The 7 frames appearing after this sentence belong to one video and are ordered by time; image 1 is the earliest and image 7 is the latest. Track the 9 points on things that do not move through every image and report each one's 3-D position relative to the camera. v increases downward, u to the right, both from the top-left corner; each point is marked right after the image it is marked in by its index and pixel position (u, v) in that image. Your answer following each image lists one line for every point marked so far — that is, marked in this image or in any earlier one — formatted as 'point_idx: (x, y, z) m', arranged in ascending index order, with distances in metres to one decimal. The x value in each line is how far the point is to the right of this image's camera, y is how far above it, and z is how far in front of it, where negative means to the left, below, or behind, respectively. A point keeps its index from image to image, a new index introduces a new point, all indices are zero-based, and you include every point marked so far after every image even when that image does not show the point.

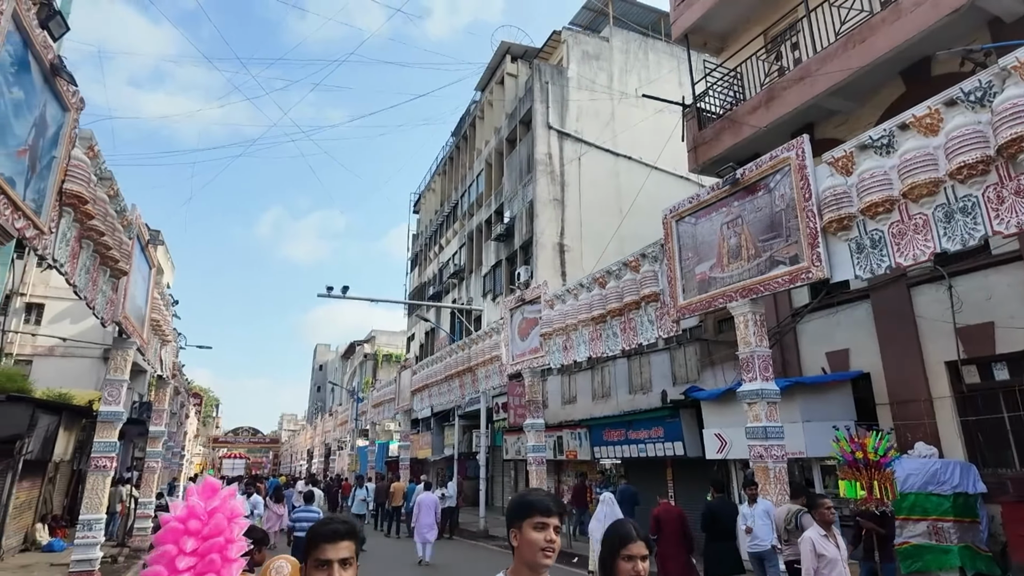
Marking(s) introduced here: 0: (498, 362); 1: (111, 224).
0: (-0.4, -2.1, +16.4) m
1: (-5.6, +0.9, +8.4) m
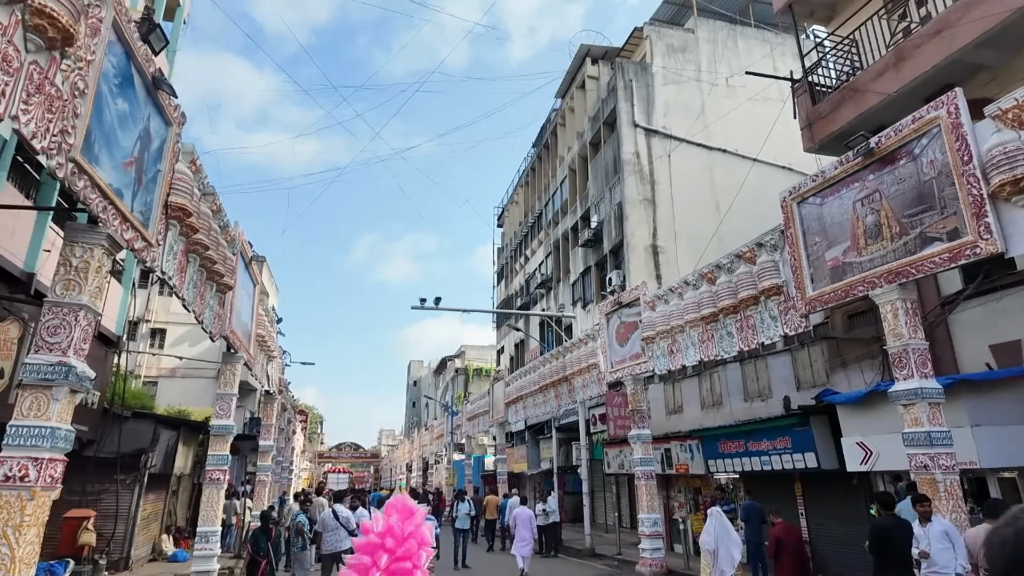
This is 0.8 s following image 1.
0: (+2.2, -2.2, +15.6) m
1: (-4.2, +0.7, +8.5) m
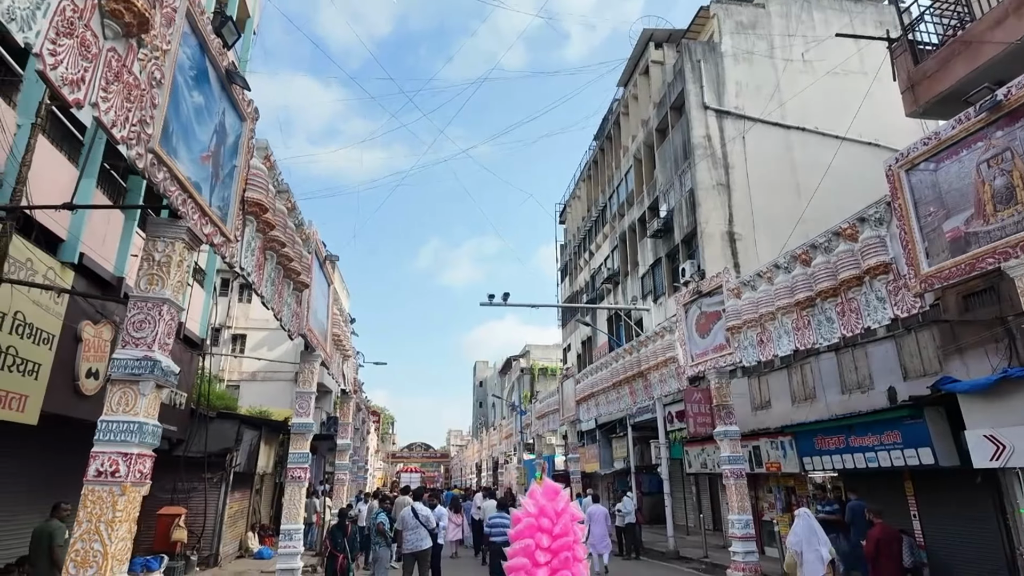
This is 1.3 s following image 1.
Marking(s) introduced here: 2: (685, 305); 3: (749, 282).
0: (+4.1, -1.9, +14.9) m
1: (-3.1, +0.7, +8.5) m
2: (+4.0, -0.4, +13.9) m
3: (+4.6, +0.1, +11.4) m
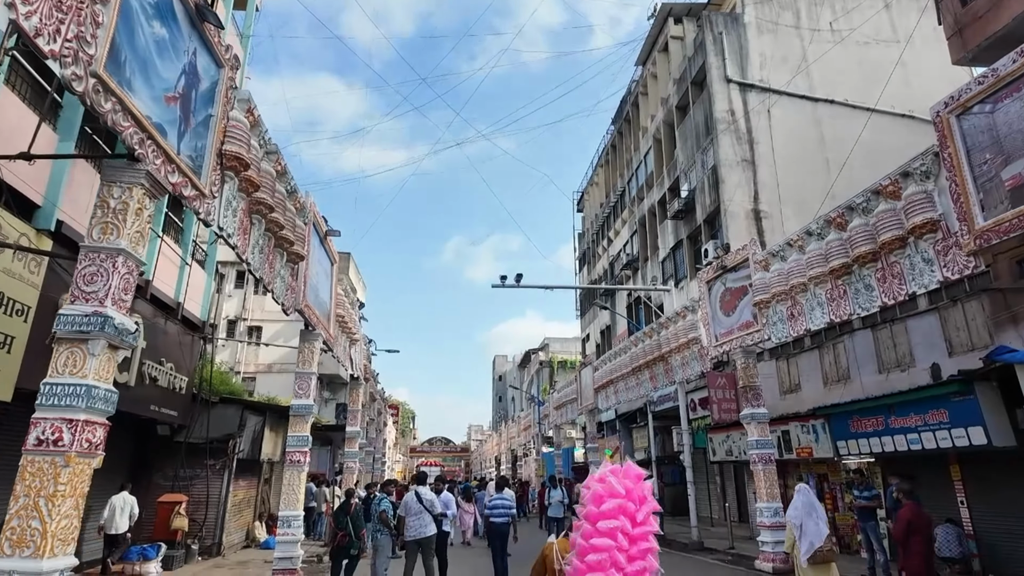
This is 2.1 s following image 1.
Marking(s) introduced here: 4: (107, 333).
0: (+4.4, -1.4, +14.1) m
1: (-3.1, +1.2, +7.9) m
2: (+4.3, +0.1, +13.1) m
3: (+4.7, +0.6, +10.6) m
4: (-3.0, -0.3, +4.4) m
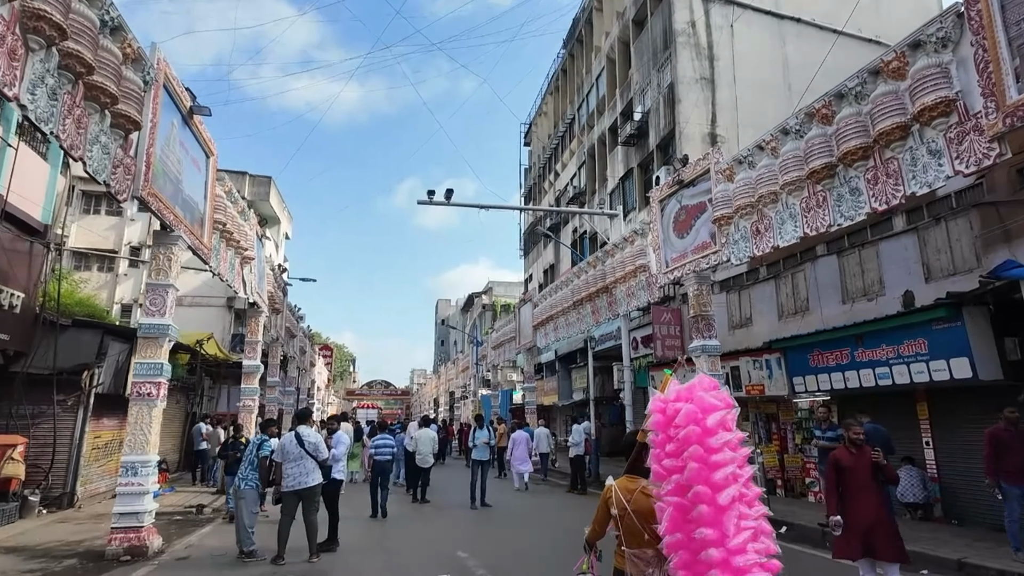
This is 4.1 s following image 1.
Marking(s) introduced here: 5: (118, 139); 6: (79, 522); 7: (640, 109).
0: (+2.8, +0.3, +12.6) m
1: (-4.0, +2.4, +5.6) m
2: (+2.9, +1.7, +11.5) m
3: (+3.5, +2.0, +9.0) m
4: (-3.6, +0.6, +2.2) m
5: (-4.3, +1.7, +6.5) m
6: (-6.7, -3.6, +9.1) m
7: (+4.2, +5.9, +19.6) m
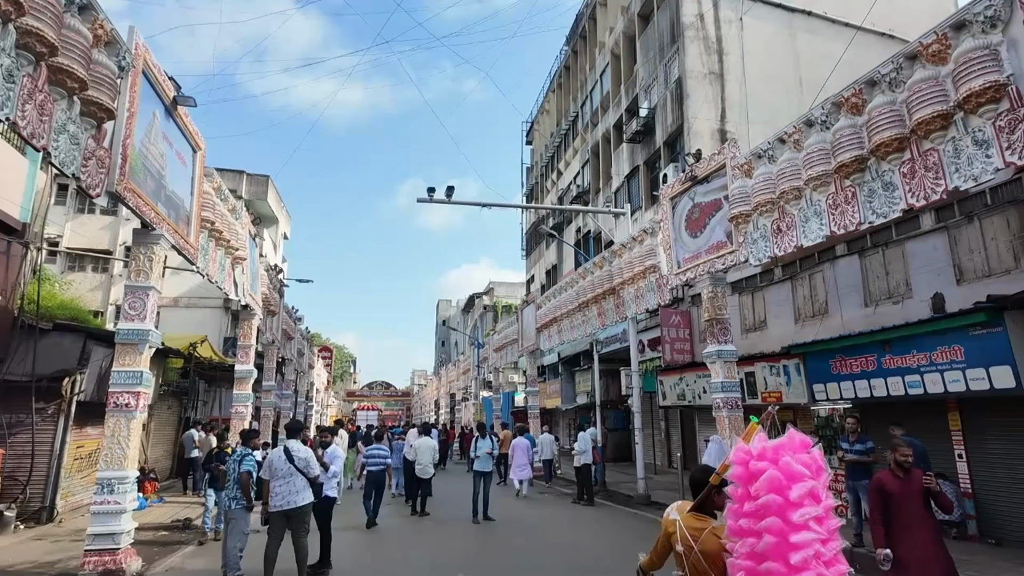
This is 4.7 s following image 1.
0: (+2.9, +0.2, +12.1) m
1: (-3.9, +2.4, +5.1) m
2: (+3.0, +1.7, +11.0) m
3: (+3.6, +1.9, +8.5) m
4: (-3.6, +0.6, +1.7) m
5: (-4.3, +1.6, +6.0) m
6: (-6.6, -3.6, +8.6) m
7: (+4.3, +5.9, +19.1) m
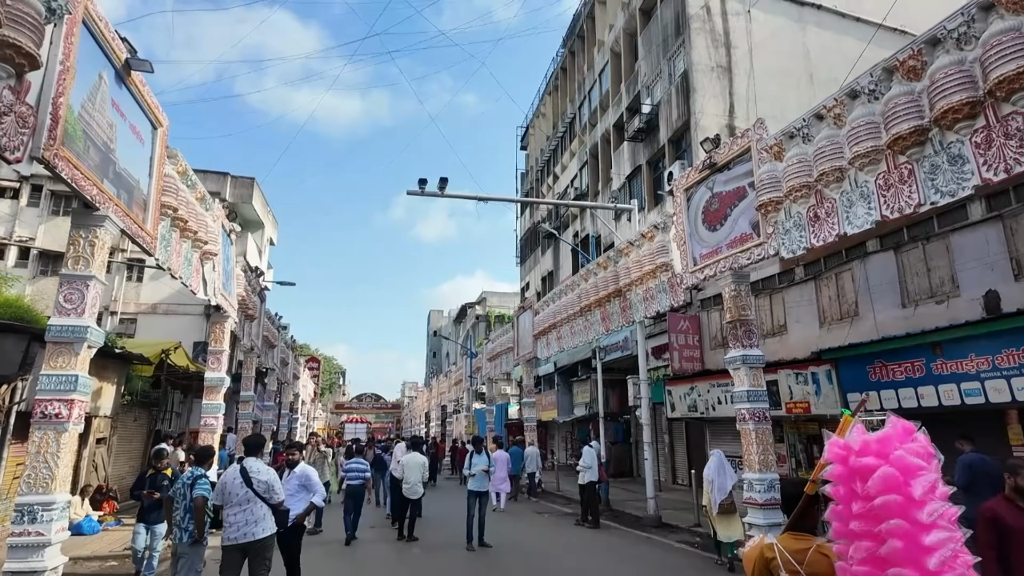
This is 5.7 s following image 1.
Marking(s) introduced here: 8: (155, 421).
0: (+2.9, +0.2, +11.1) m
1: (-3.8, +2.6, +4.1) m
2: (+2.9, +1.7, +10.0) m
3: (+3.6, +2.0, +7.5) m
4: (-3.5, +0.8, +0.6) m
5: (-4.2, +1.8, +5.0) m
6: (-6.6, -3.5, +7.4) m
7: (+4.2, +5.7, +18.2) m
8: (-9.4, -3.5, +15.7) m
